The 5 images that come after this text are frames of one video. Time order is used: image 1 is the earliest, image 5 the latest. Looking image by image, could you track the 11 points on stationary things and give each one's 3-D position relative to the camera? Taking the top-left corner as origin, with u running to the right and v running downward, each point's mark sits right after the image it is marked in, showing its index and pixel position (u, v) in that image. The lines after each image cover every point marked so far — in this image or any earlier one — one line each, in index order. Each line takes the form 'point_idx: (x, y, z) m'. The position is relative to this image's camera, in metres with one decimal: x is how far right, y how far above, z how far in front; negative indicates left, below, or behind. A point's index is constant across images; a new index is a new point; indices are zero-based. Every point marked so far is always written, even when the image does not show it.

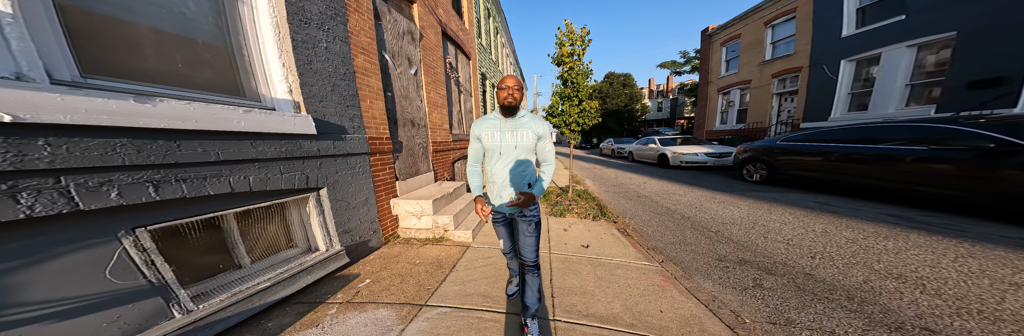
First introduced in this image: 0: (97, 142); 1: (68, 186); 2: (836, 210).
0: (-1.8, +0.1, +1.0) m
1: (-1.9, -0.1, +0.9) m
2: (+5.5, -0.7, +3.6) m
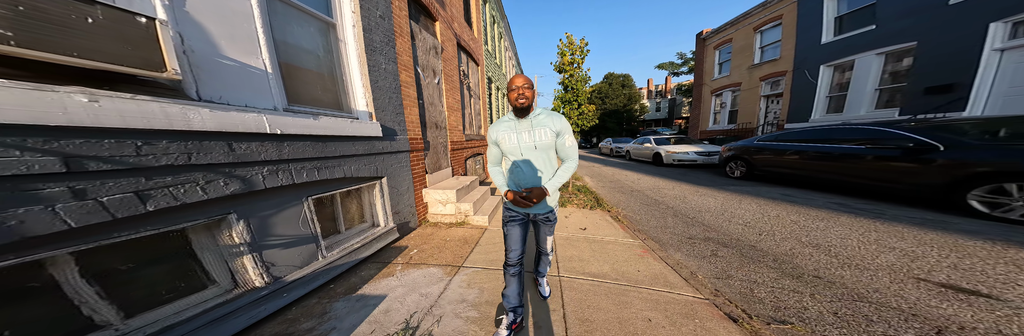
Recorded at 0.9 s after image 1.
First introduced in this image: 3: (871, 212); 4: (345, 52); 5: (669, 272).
0: (-1.6, +0.2, +1.6) m
1: (-1.7, 0.0, +1.6) m
2: (+5.7, -0.6, +4.3) m
3: (+5.9, -0.7, +3.4) m
4: (-1.8, +1.3, +2.3) m
5: (+1.8, -1.2, +2.5) m
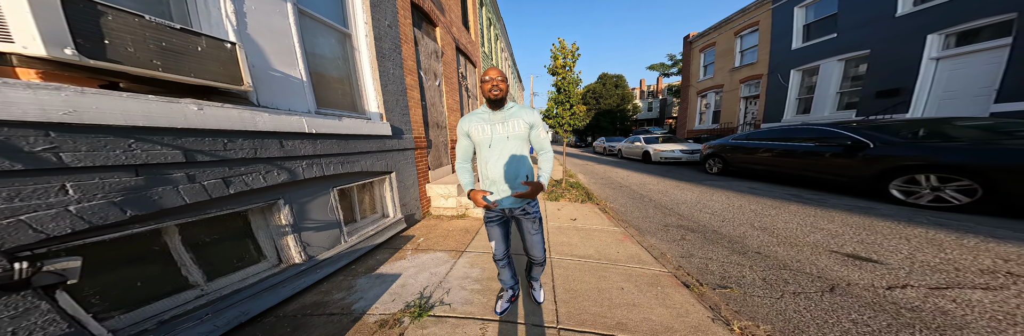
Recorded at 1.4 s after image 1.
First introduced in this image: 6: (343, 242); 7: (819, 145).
0: (-1.6, +0.2, +1.9) m
1: (-1.7, 0.0, +1.9) m
2: (+5.5, -0.6, +4.8) m
3: (+5.8, -0.6, +4.0) m
4: (-1.8, +1.3, +2.6) m
5: (+1.8, -1.1, +2.9) m
6: (-1.8, -0.8, +2.2) m
7: (+6.1, +0.4, +4.0) m
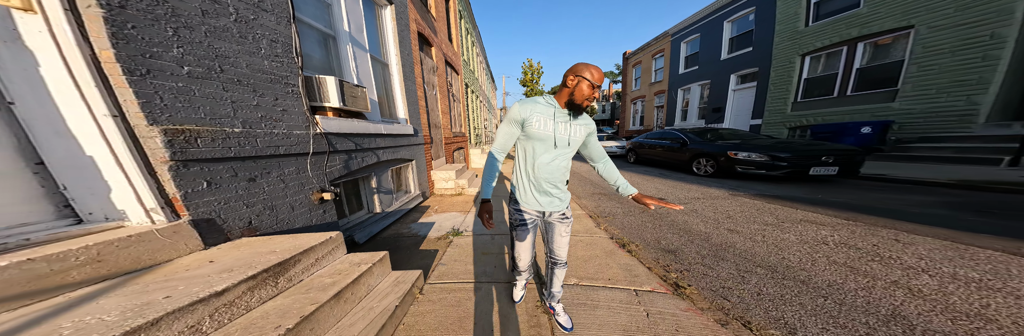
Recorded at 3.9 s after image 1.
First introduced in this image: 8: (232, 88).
0: (-1.9, +0.4, +3.3) m
1: (-1.9, +0.2, +3.2) m
2: (+4.5, -0.1, +7.7) m
3: (+4.9, -0.2, +6.9) m
4: (-2.2, +1.5, +3.8) m
5: (+1.3, -0.8, +5.0) m
6: (-2.0, -0.5, +3.6) m
7: (+5.2, +0.8, +7.0) m
8: (-1.9, +0.6, +1.5) m
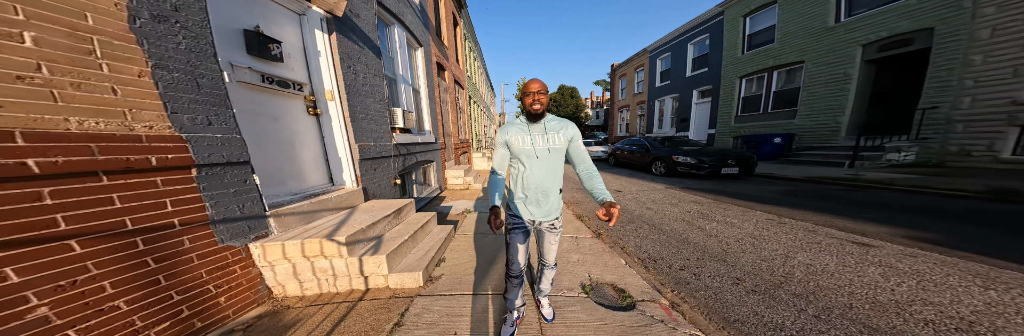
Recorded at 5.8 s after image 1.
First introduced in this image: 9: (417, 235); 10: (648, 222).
0: (-2.0, +0.5, +4.8) m
1: (-2.0, +0.3, +4.8) m
2: (+4.4, -0.1, +9.3) m
3: (+4.8, -0.2, +8.6) m
4: (-2.3, +1.6, +5.4) m
5: (+1.2, -0.8, +6.6) m
6: (-2.1, -0.5, +5.1) m
7: (+5.0, +0.8, +8.7) m
8: (-2.0, +0.6, +3.1) m
9: (-1.2, -0.9, +2.8) m
10: (+2.3, -0.9, +3.7) m
